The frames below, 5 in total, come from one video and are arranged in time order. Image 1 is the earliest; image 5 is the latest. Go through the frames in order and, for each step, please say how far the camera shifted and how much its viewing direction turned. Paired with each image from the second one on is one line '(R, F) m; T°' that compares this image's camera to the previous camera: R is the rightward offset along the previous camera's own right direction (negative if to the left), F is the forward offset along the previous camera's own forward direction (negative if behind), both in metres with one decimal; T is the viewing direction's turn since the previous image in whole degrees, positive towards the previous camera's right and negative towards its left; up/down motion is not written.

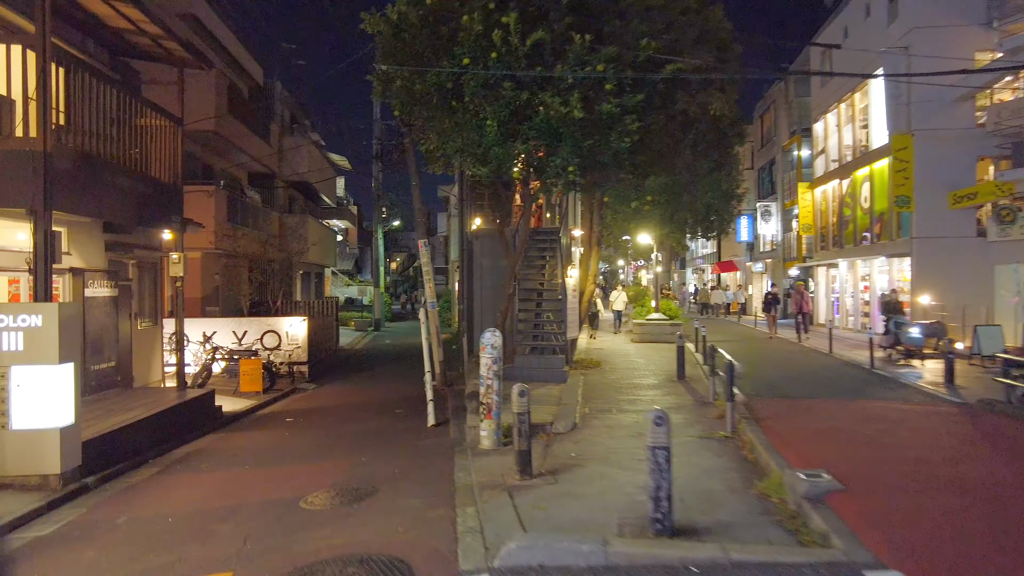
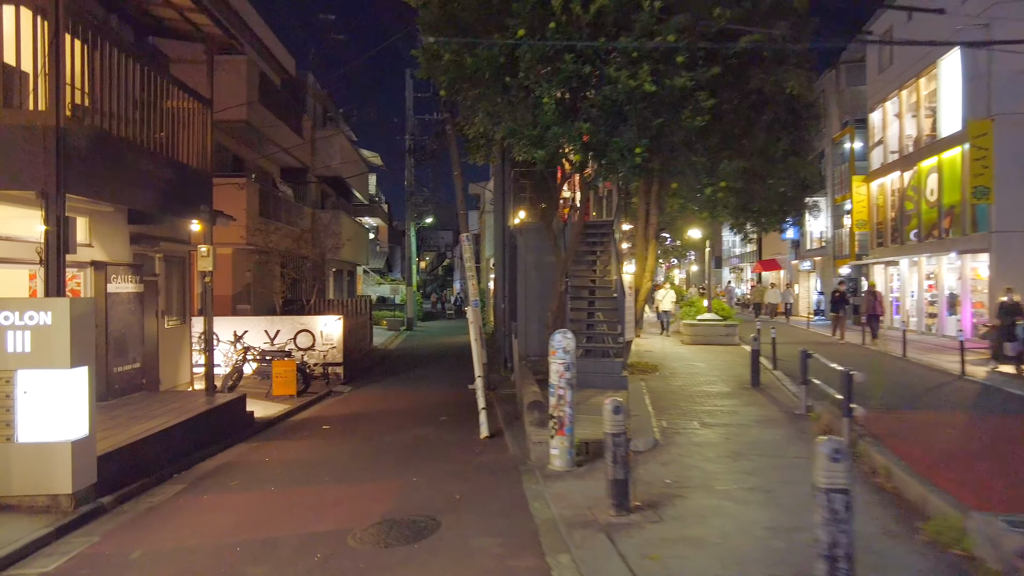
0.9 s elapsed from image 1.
(-0.5, +1.2) m; -2°
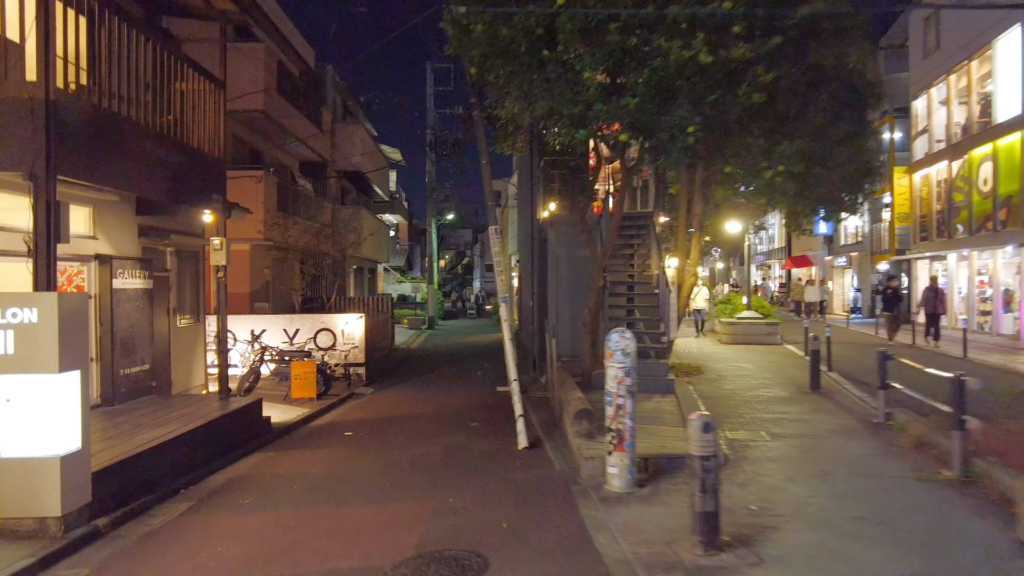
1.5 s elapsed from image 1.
(-0.3, +1.0) m; -2°
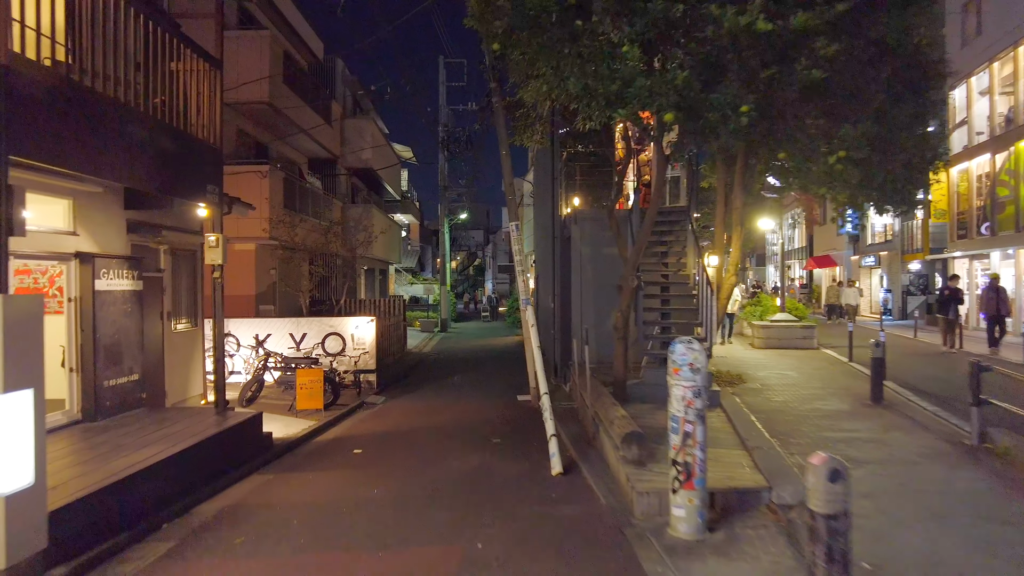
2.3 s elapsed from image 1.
(-0.2, +1.1) m; -1°
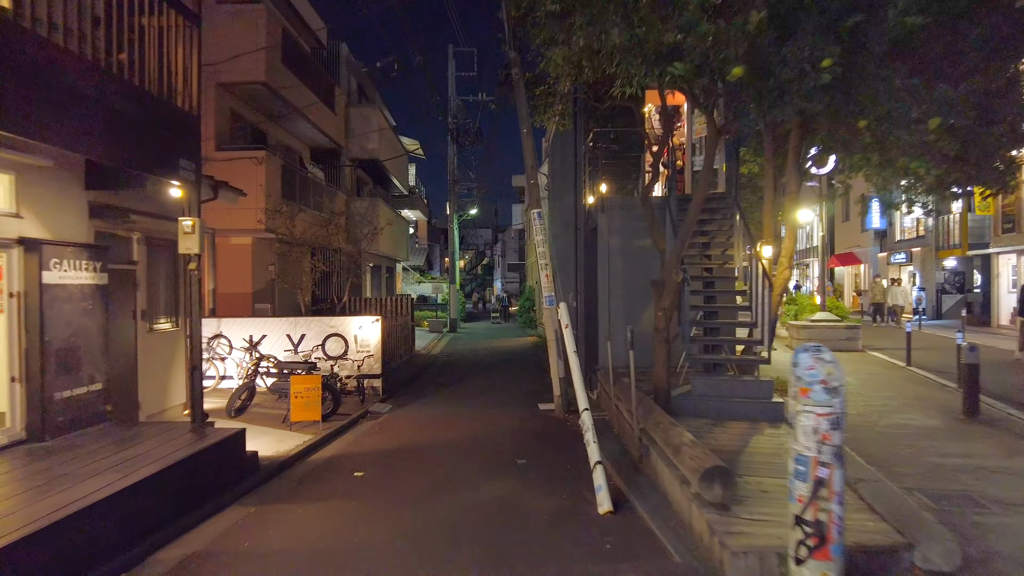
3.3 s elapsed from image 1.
(-0.3, +1.5) m; -1°
